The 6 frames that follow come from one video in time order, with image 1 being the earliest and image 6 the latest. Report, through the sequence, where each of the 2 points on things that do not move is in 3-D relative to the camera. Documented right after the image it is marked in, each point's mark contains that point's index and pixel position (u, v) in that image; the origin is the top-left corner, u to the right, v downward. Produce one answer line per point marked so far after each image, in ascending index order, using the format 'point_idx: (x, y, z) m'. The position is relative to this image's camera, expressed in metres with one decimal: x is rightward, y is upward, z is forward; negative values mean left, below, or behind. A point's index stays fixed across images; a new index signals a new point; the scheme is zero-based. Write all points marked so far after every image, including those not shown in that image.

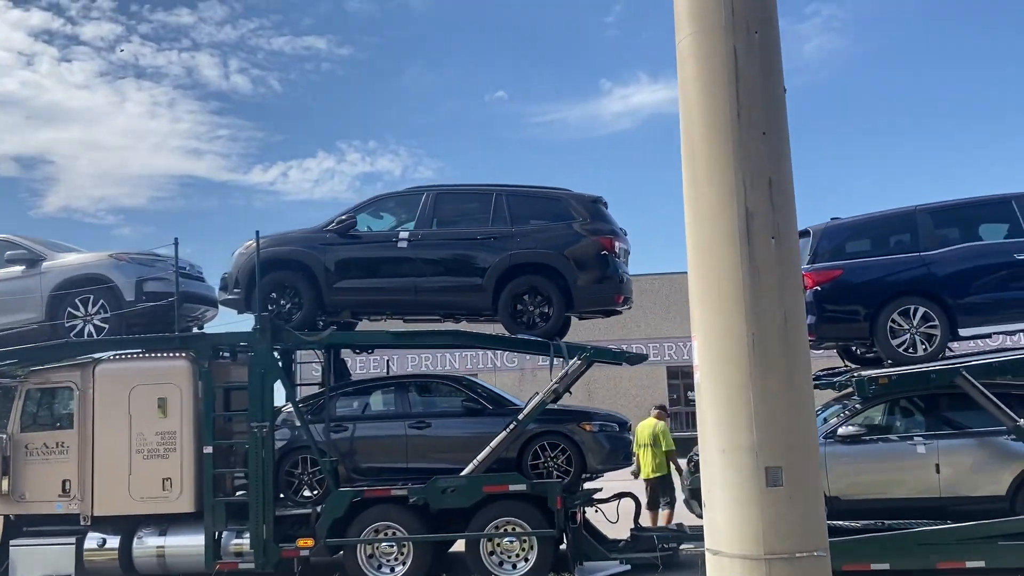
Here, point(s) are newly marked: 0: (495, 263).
0: (-0.1, +0.2, +8.2) m
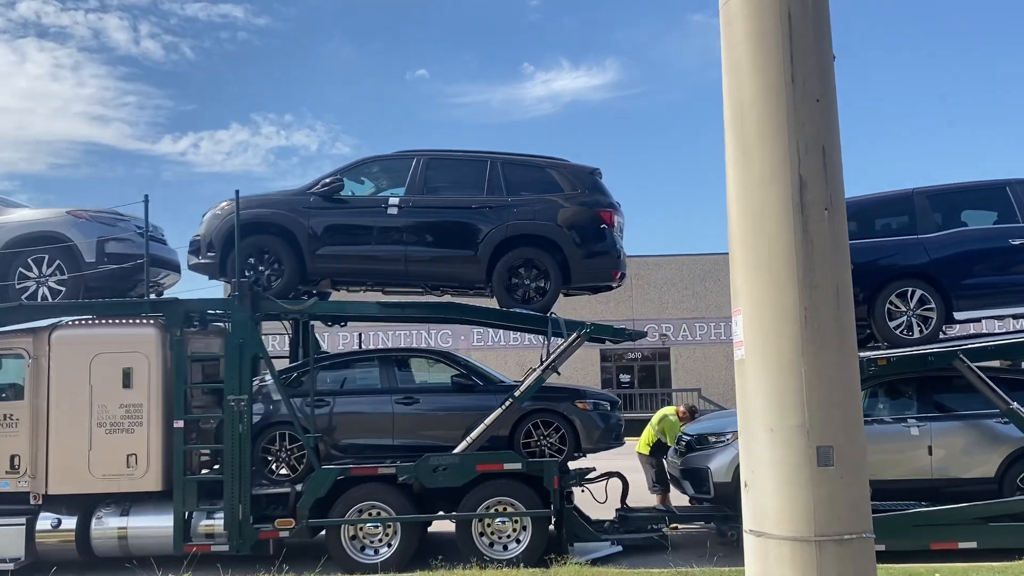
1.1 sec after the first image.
0: (-0.2, +0.5, +7.9) m
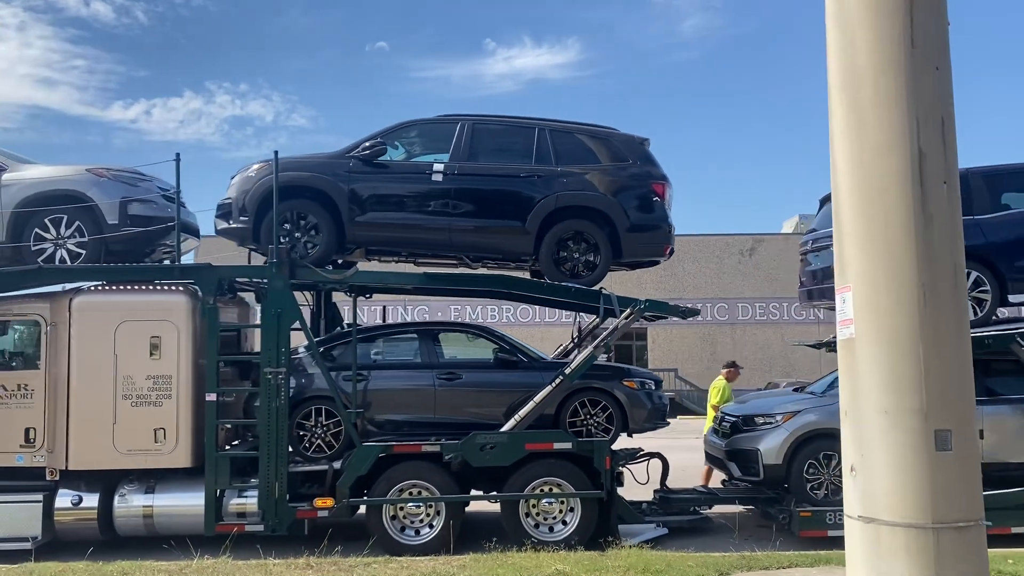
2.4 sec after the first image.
0: (+0.3, +0.7, +7.6) m
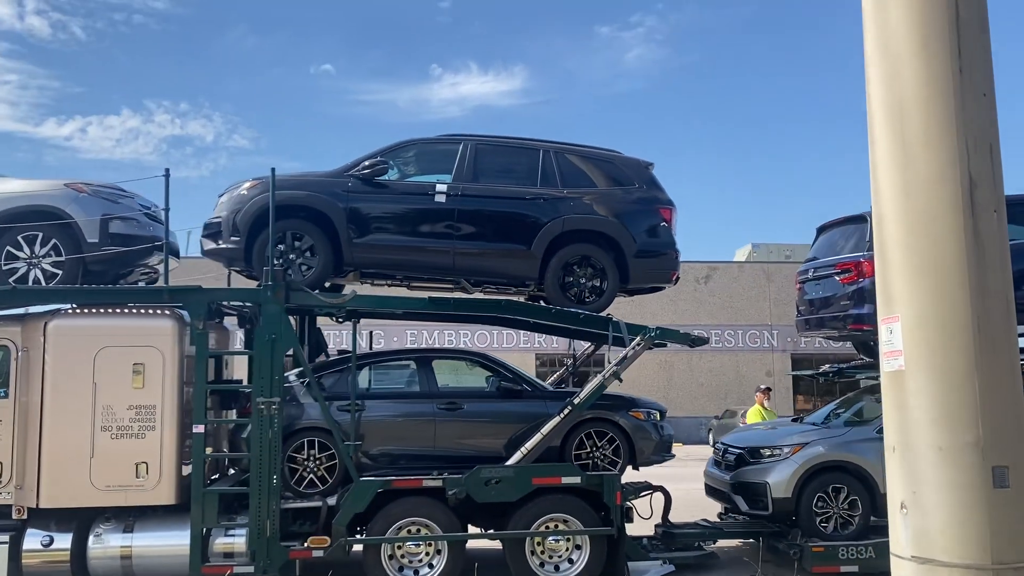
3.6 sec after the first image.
0: (+0.3, +0.5, +7.3) m
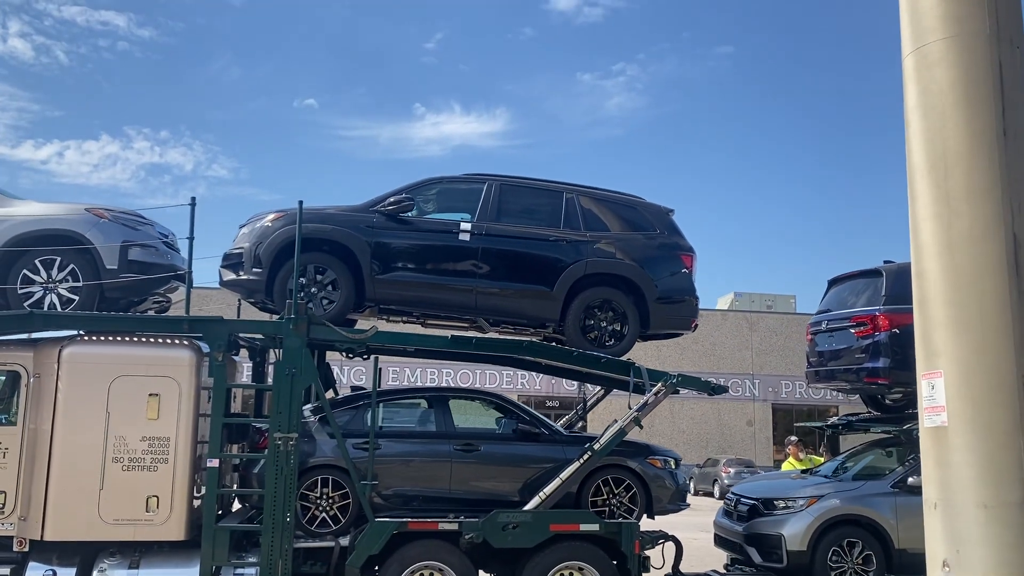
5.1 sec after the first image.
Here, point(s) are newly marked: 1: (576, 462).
0: (+0.5, +0.2, +7.3) m
1: (+0.5, -1.4, +6.9) m
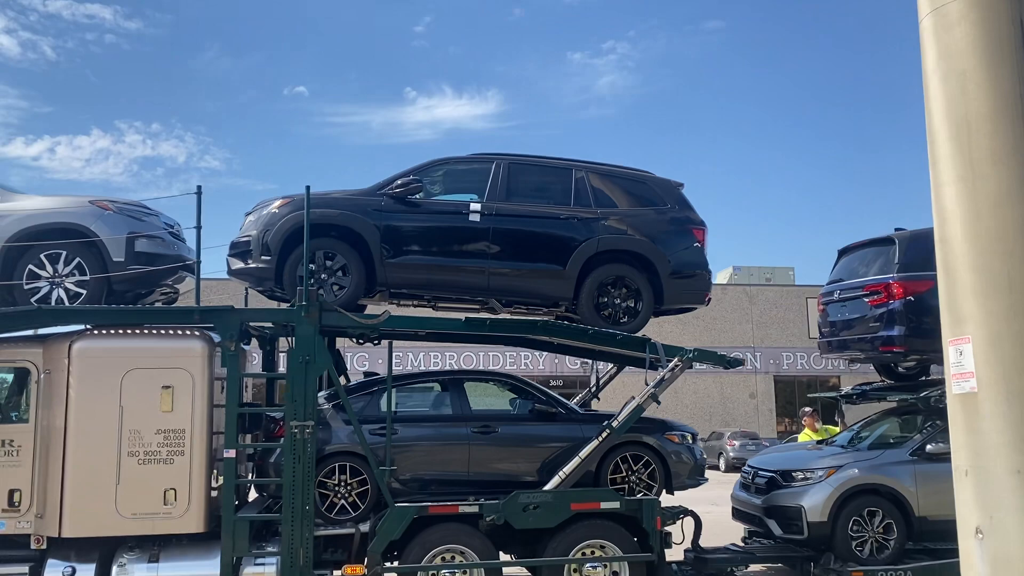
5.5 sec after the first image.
0: (+0.6, +0.3, +7.2) m
1: (+0.7, -1.2, +6.9) m
